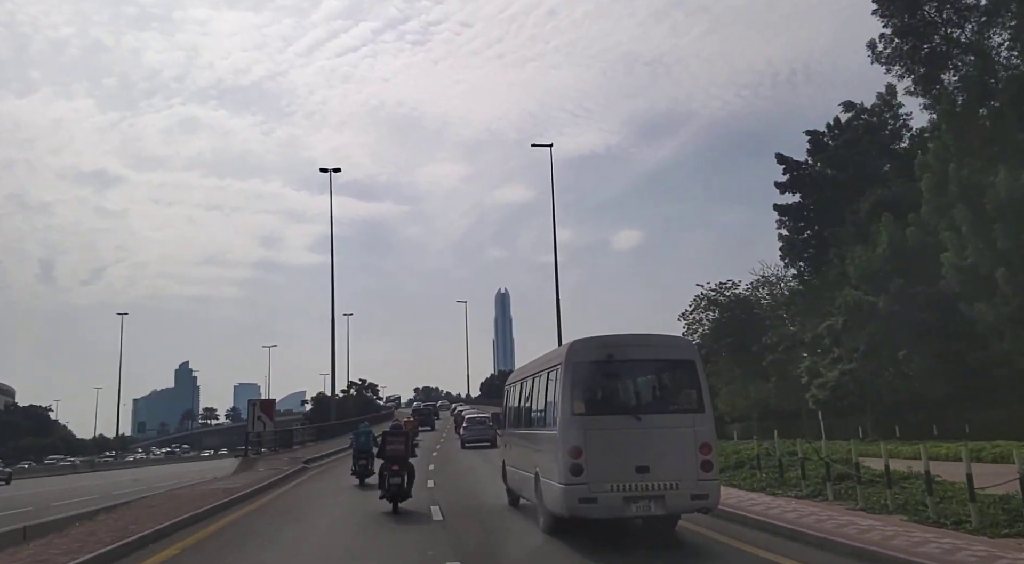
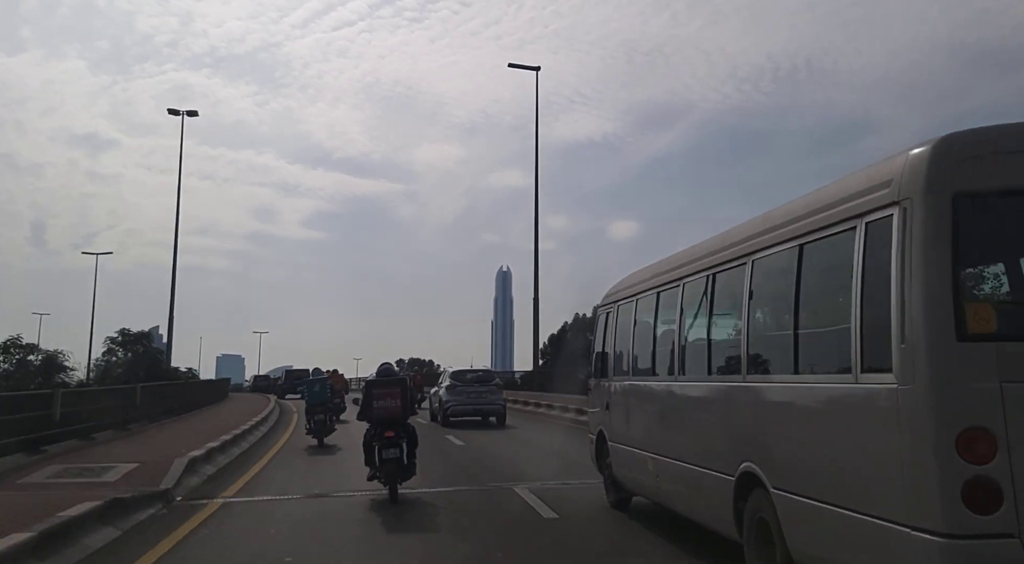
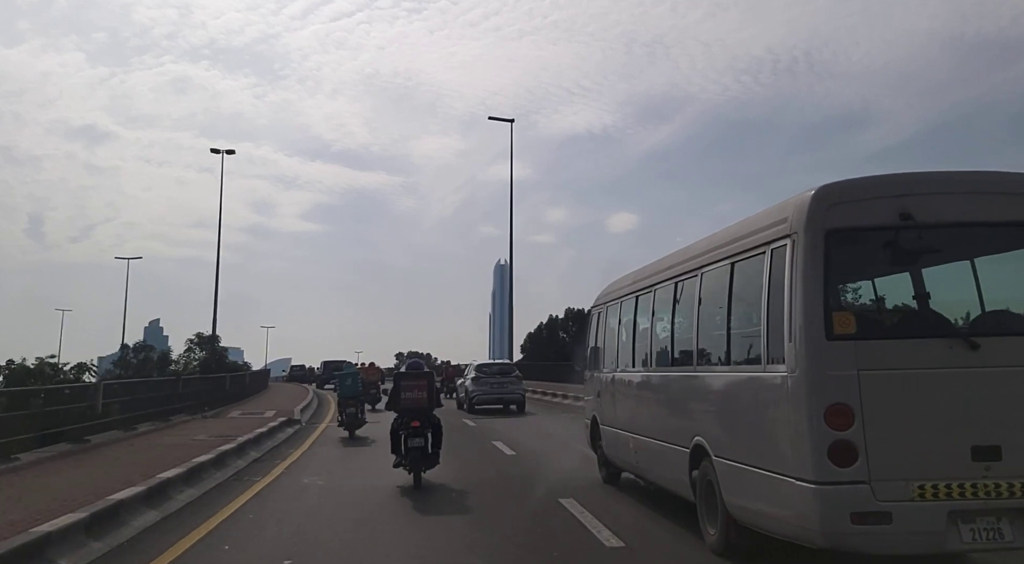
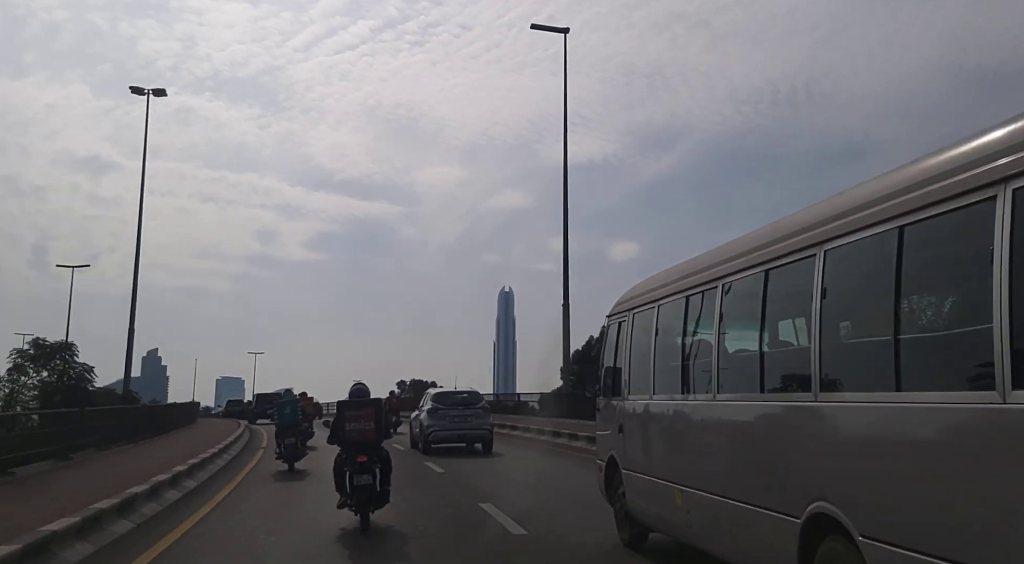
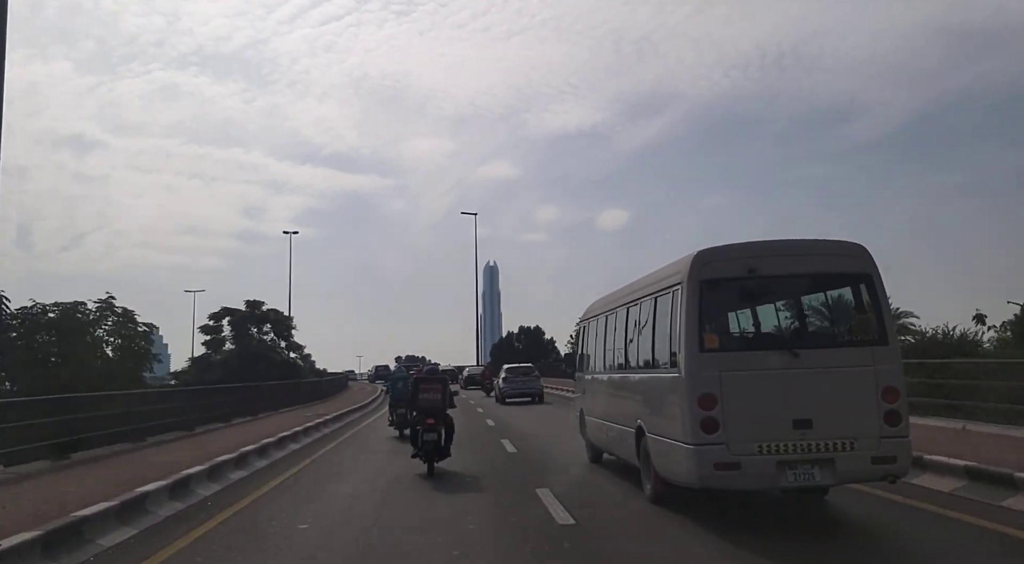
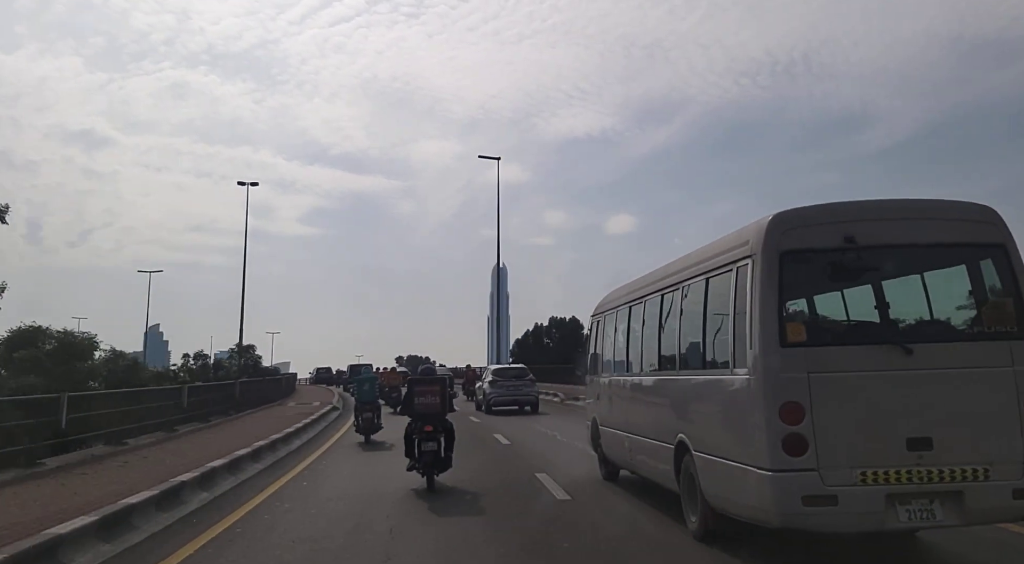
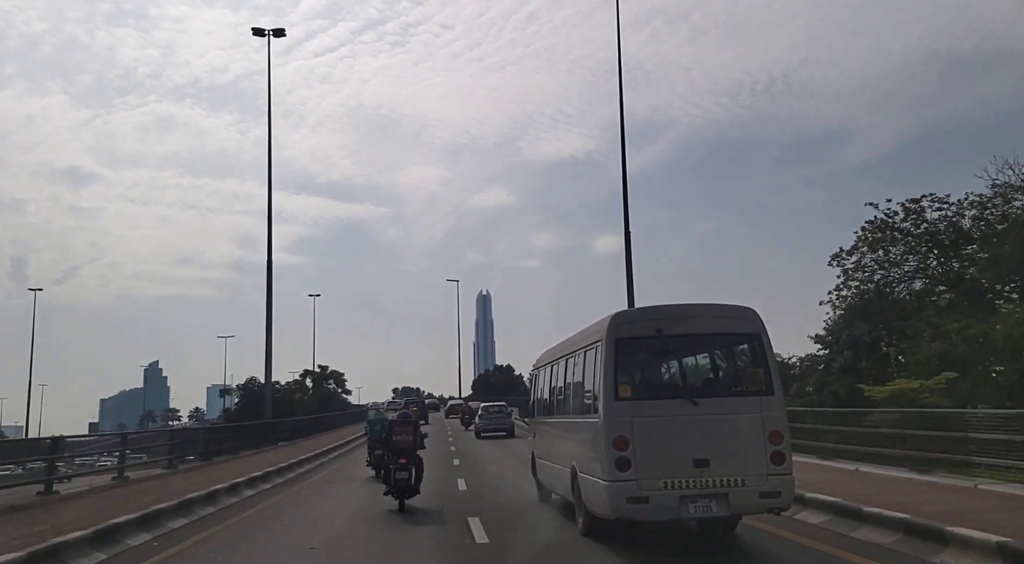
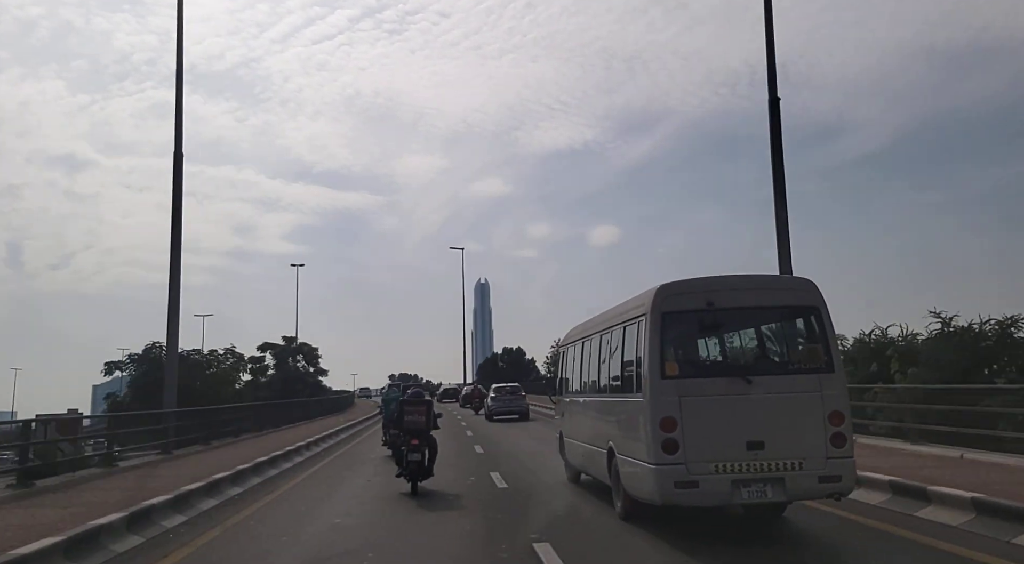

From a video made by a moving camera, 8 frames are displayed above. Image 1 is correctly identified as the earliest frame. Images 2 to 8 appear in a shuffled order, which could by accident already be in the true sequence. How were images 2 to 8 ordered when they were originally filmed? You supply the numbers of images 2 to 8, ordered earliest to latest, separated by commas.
7, 8, 5, 6, 3, 2, 4
